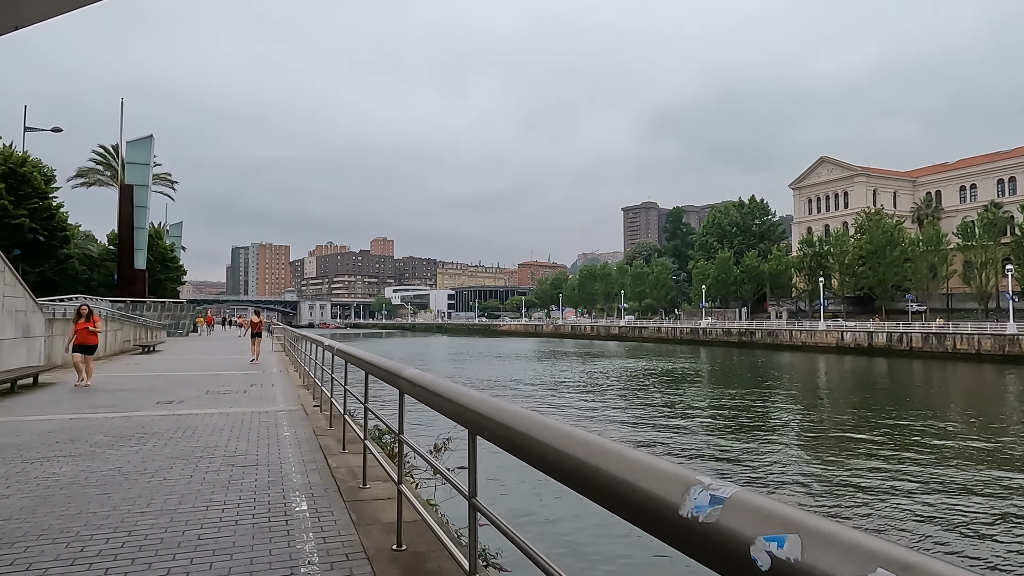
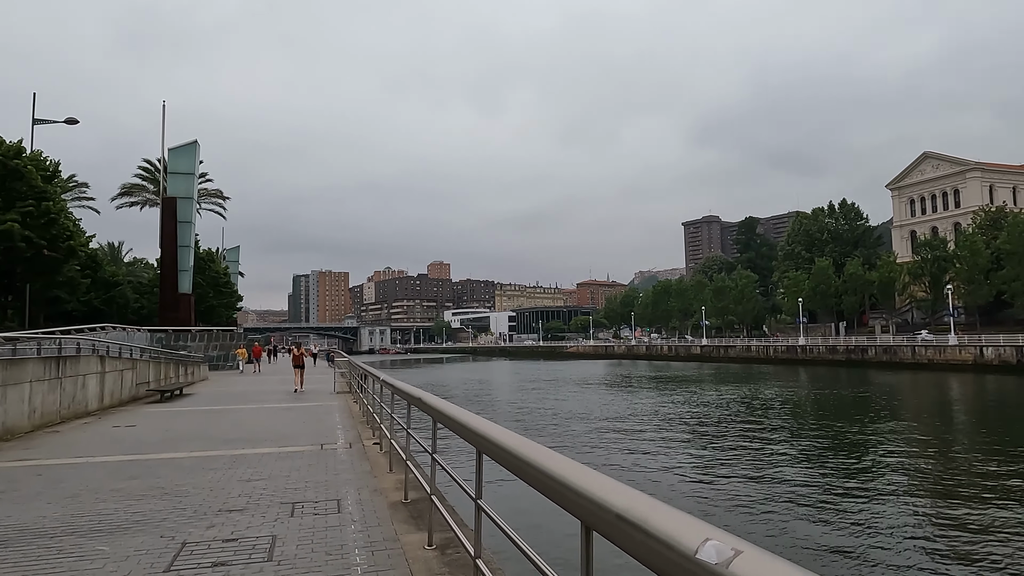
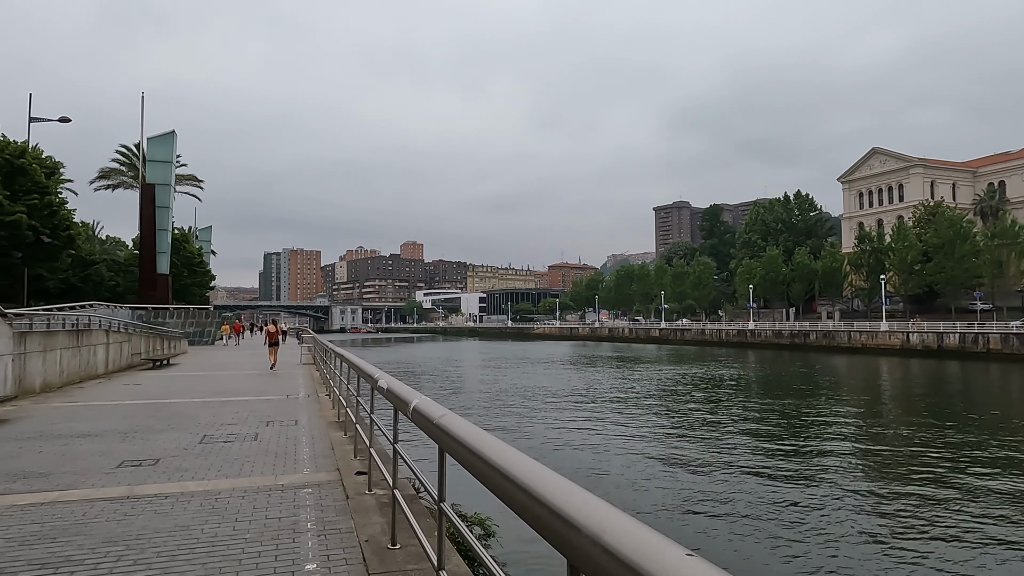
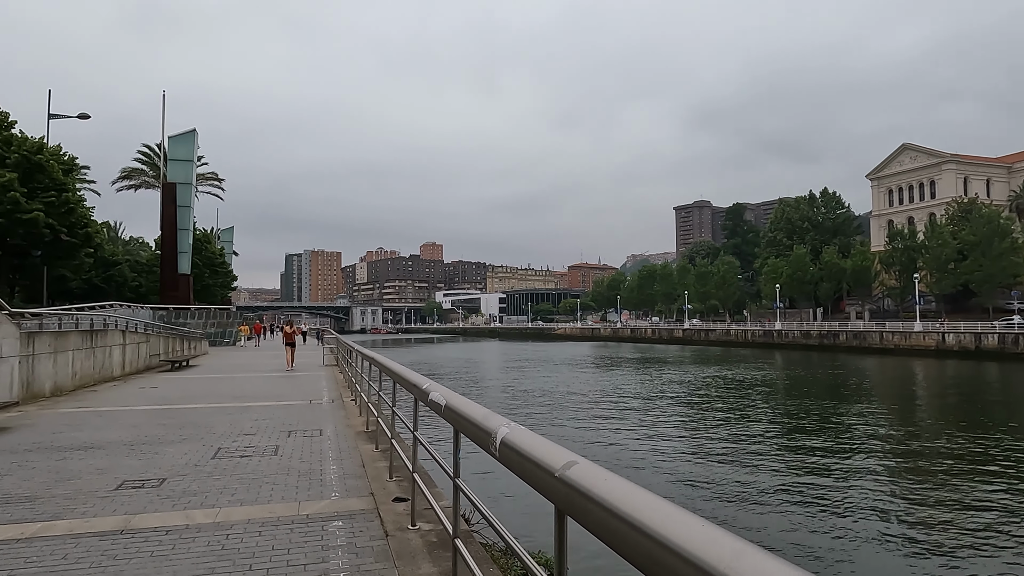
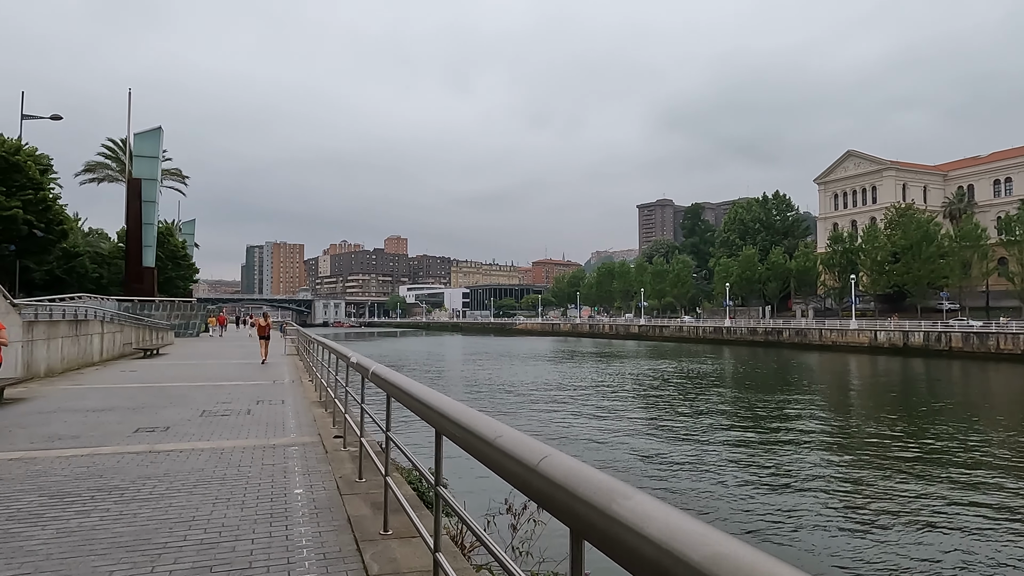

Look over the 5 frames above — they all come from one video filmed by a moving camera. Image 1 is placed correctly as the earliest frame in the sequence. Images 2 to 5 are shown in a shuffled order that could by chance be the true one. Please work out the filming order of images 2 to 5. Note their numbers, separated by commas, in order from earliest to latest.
5, 3, 4, 2
